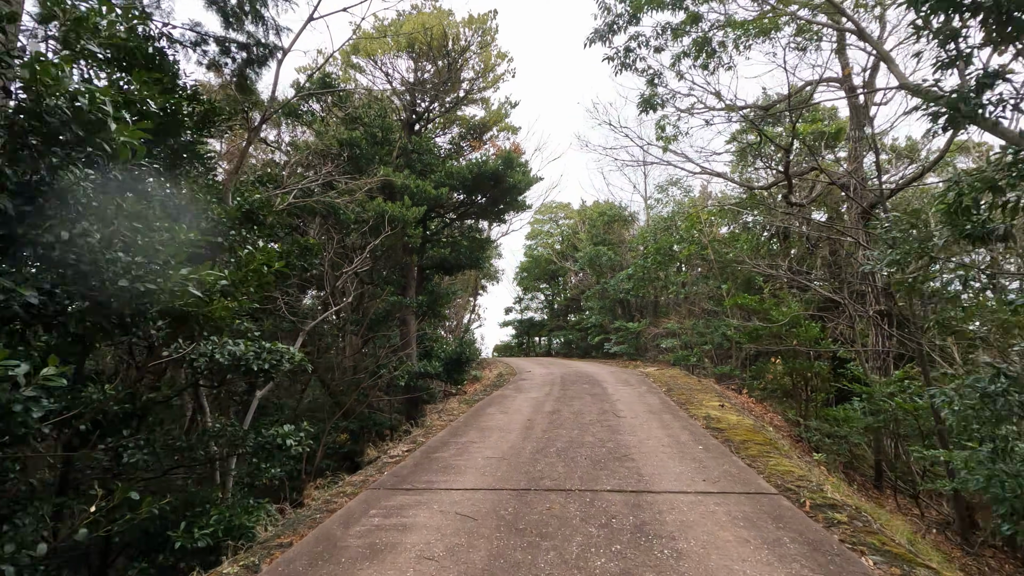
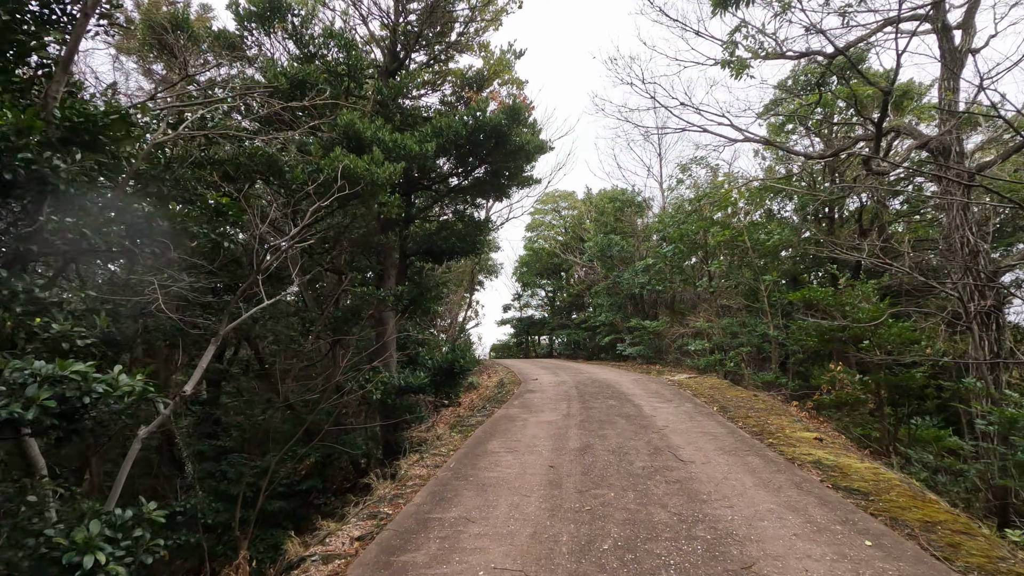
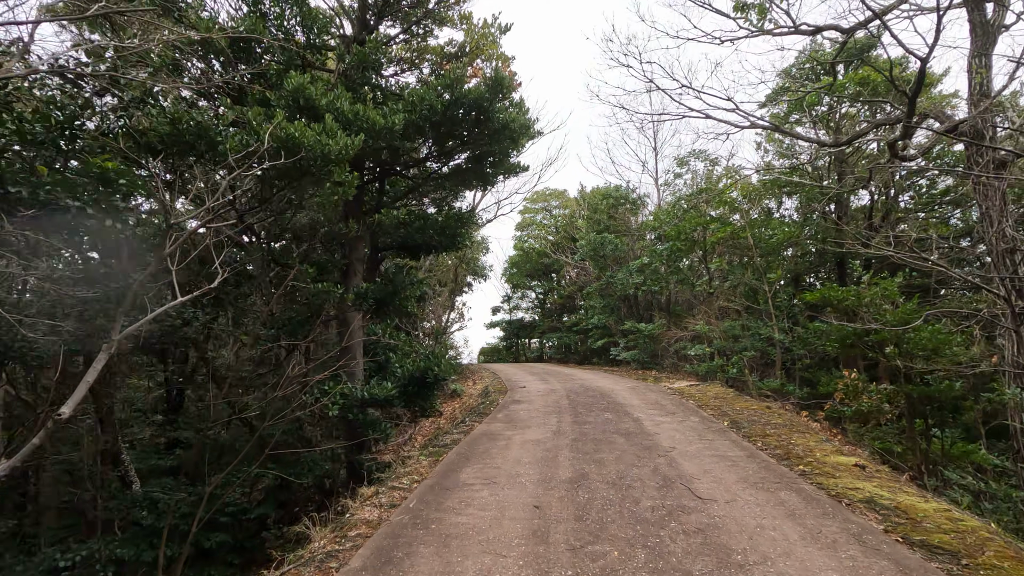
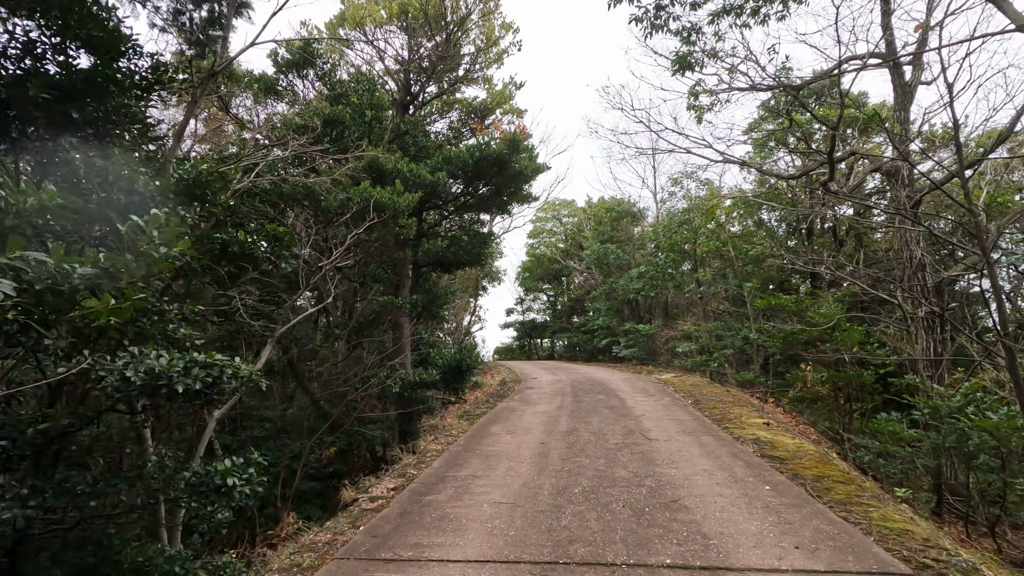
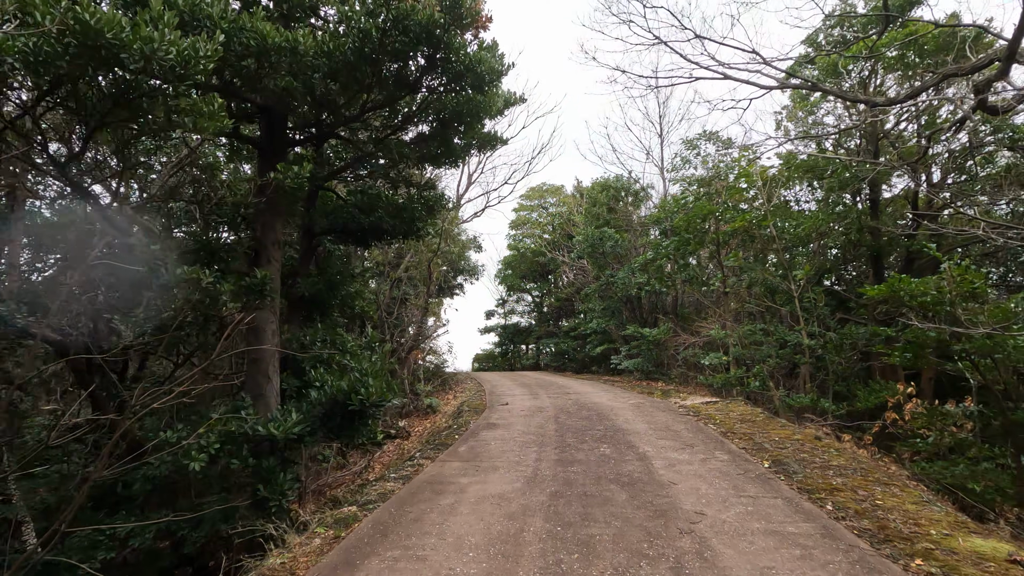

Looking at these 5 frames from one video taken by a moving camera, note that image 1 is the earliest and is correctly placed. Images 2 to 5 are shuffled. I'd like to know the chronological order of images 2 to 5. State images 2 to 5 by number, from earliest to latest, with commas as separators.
4, 2, 3, 5
